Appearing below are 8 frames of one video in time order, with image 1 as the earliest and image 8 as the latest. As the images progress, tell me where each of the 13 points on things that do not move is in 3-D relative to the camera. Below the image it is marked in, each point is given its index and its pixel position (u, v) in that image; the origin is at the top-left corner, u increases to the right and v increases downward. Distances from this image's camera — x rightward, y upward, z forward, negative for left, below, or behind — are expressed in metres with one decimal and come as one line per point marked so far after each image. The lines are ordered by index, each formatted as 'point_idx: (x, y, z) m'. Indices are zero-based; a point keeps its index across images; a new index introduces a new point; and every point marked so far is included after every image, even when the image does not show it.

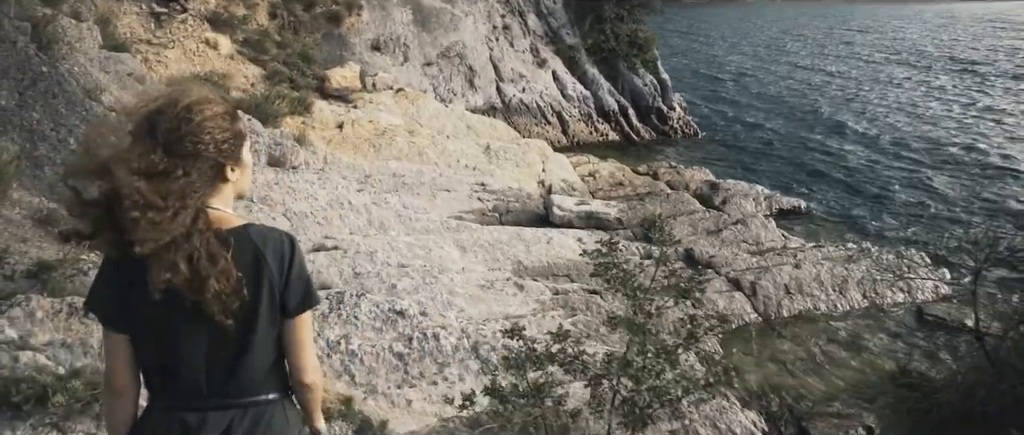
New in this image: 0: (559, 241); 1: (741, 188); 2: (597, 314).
0: (+0.8, -0.4, +12.7) m
1: (+4.8, +0.6, +17.3) m
2: (+1.1, -1.2, +10.4) m
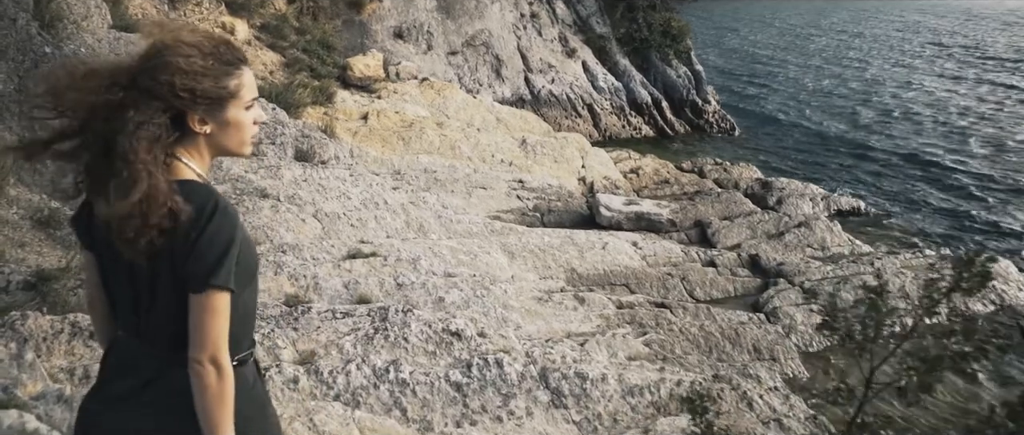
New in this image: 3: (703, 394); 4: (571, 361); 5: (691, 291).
0: (+1.5, -0.4, +11.5) m
1: (+5.5, +0.6, +16.0) m
2: (+1.8, -1.3, +9.2) m
3: (+1.7, -1.6, +7.4) m
4: (+0.5, -1.3, +7.5) m
5: (+2.4, -1.0, +11.0) m
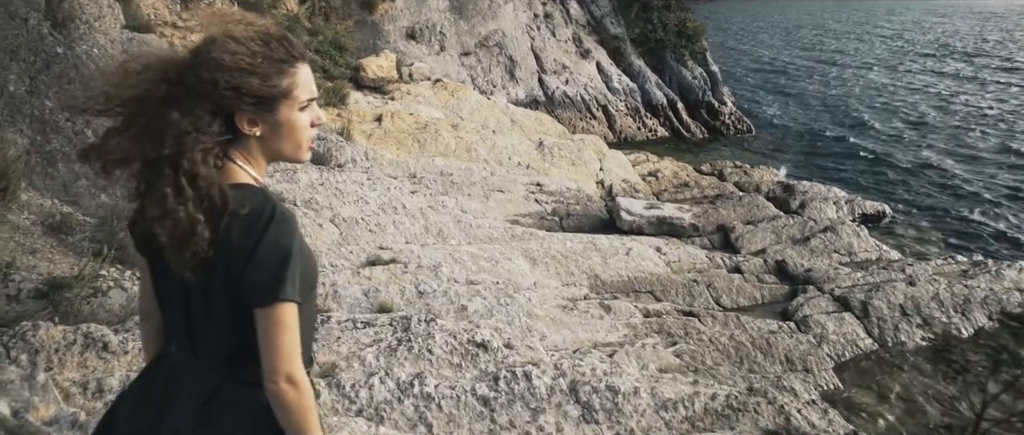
0: (+1.7, -0.5, +11.2) m
1: (+5.9, +0.5, +15.7) m
2: (+2.0, -1.4, +8.9) m
3: (+2.0, -1.7, +7.1) m
4: (+0.8, -1.4, +7.2) m
5: (+2.7, -1.1, +10.6) m
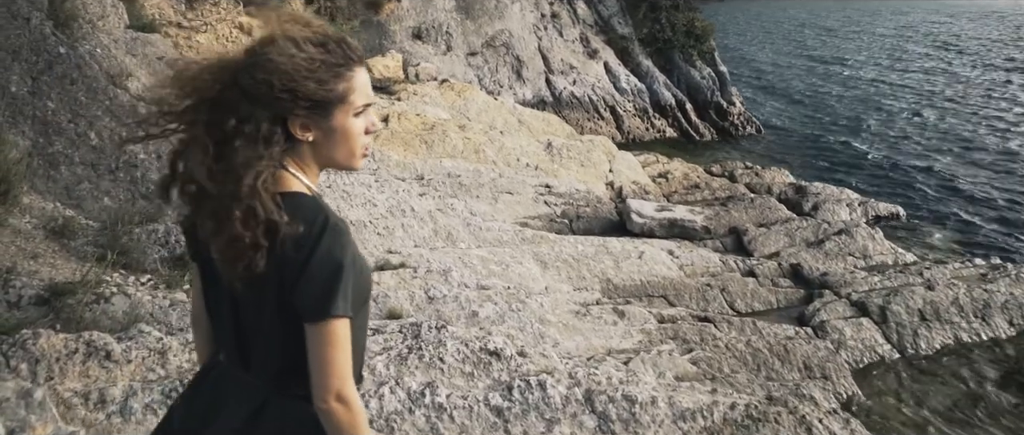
0: (+1.9, -0.5, +11.0) m
1: (+6.0, +0.5, +15.5) m
2: (+2.2, -1.4, +8.7) m
3: (+2.1, -1.7, +6.9) m
4: (+0.9, -1.4, +7.0) m
5: (+2.8, -1.1, +10.4) m
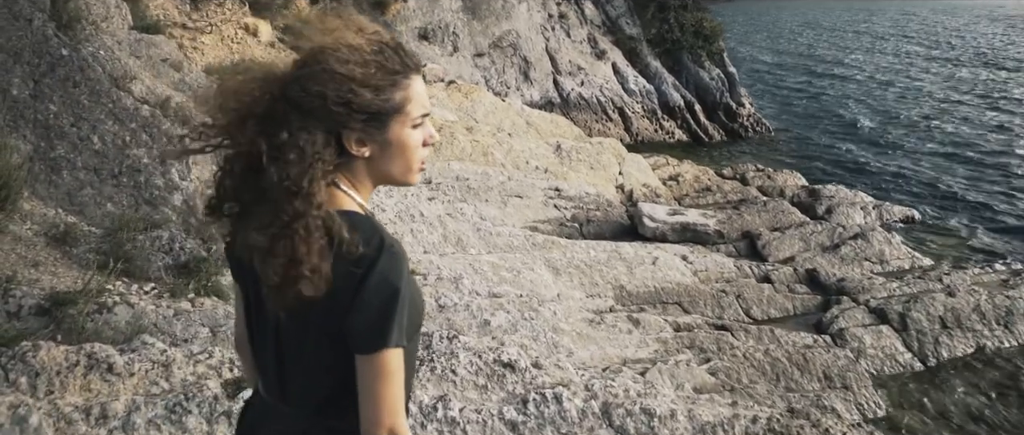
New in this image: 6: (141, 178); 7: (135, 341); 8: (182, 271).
0: (+2.0, -0.6, +10.8) m
1: (+6.2, +0.4, +15.2) m
2: (+2.3, -1.5, +8.4) m
3: (+2.2, -1.8, +6.7) m
4: (+1.0, -1.5, +6.8) m
5: (+2.9, -1.2, +10.2) m
6: (-3.8, +0.4, +8.4) m
7: (-2.7, -0.9, +5.9) m
8: (-2.9, -0.5, +7.2) m
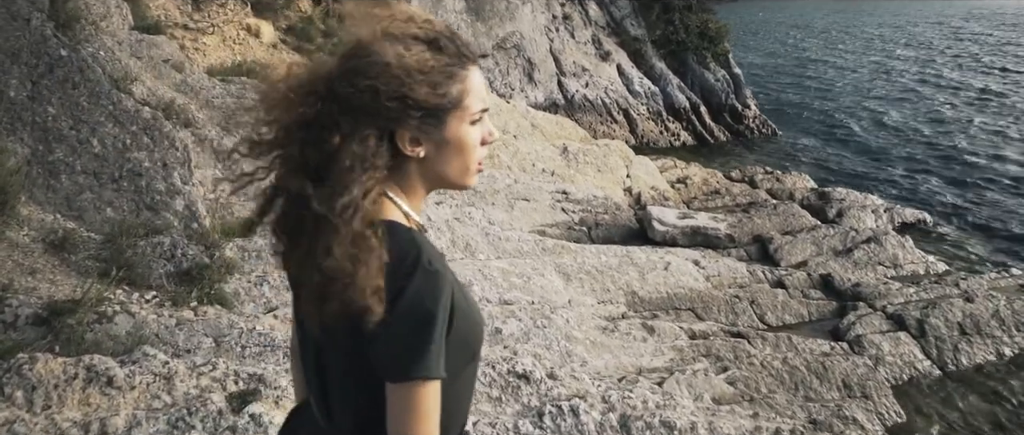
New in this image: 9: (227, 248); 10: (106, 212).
0: (+2.1, -0.6, +10.5) m
1: (+6.3, +0.4, +15.0) m
2: (+2.4, -1.5, +8.2) m
3: (+2.3, -1.8, +6.4) m
4: (+1.1, -1.5, +6.6) m
5: (+3.1, -1.2, +10.0) m
6: (-3.7, +0.4, +8.2) m
7: (-2.6, -0.9, +5.7) m
8: (-2.8, -0.5, +7.0) m
9: (-2.7, -0.3, +7.7) m
10: (-3.9, +0.1, +7.8) m
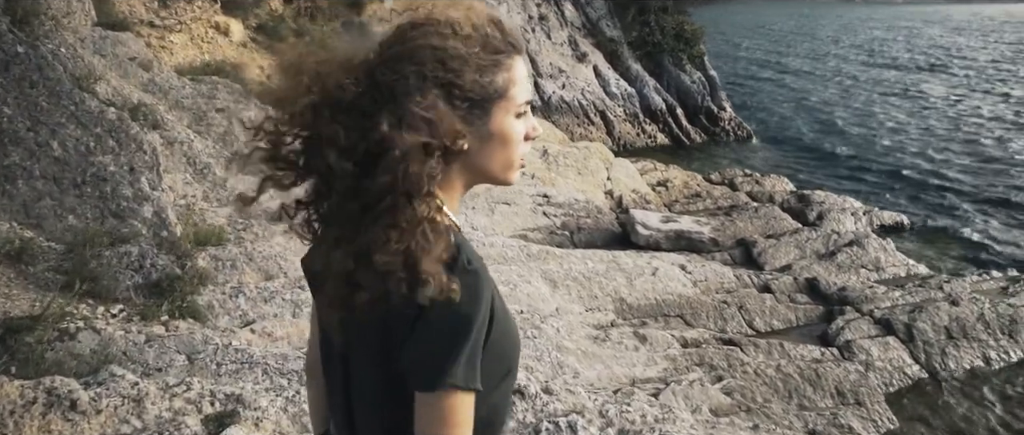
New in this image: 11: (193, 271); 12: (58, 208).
0: (+1.9, -0.7, +10.3) m
1: (+5.9, +0.3, +14.9) m
2: (+2.3, -1.6, +8.0) m
3: (+2.3, -1.8, +6.2) m
4: (+1.1, -1.6, +6.3) m
5: (+2.9, -1.3, +9.8) m
6: (-3.8, +0.3, +7.7) m
7: (-2.6, -1.0, +5.2) m
8: (-2.9, -0.6, +6.6) m
9: (-2.8, -0.4, +7.3) m
10: (-4.0, 0.0, +7.3) m
11: (-2.7, -0.5, +7.0) m
12: (-4.1, +0.1, +7.5) m
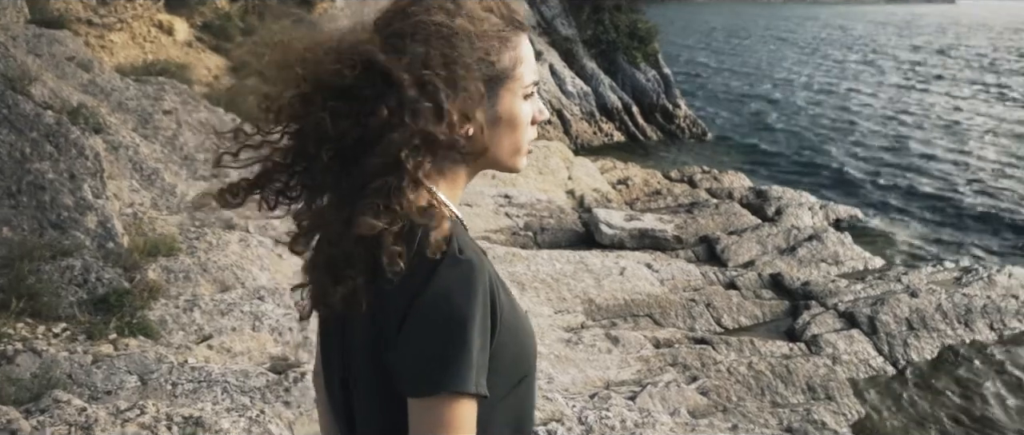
0: (+1.5, -0.7, +10.1) m
1: (+5.2, +0.4, +15.0) m
2: (+2.0, -1.5, +7.8) m
3: (+2.1, -1.8, +6.1) m
4: (+0.9, -1.6, +6.1) m
5: (+2.5, -1.2, +9.7) m
6: (-4.1, +0.2, +7.2) m
7: (-2.8, -1.1, +4.8) m
8: (-3.1, -0.7, +6.1) m
9: (-3.1, -0.4, +6.9) m
10: (-4.3, -0.1, +6.9) m
11: (-3.0, -0.5, +6.5) m
12: (-4.4, 0.0, +6.9) m
